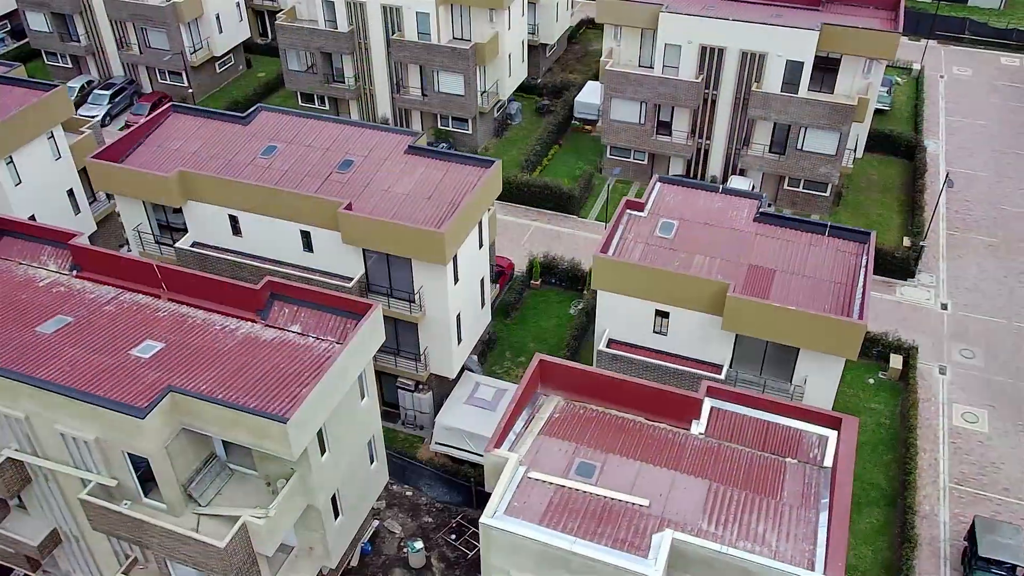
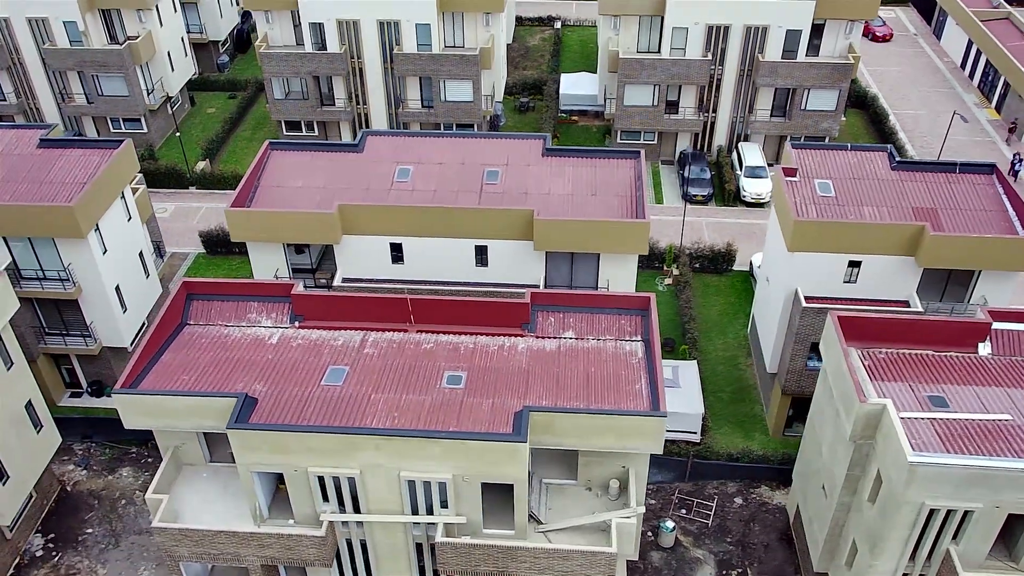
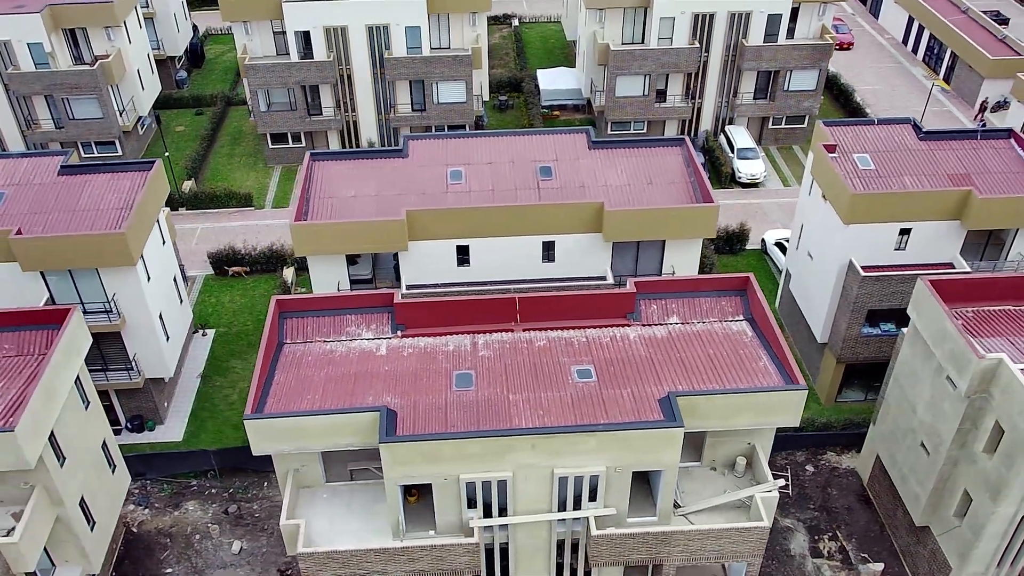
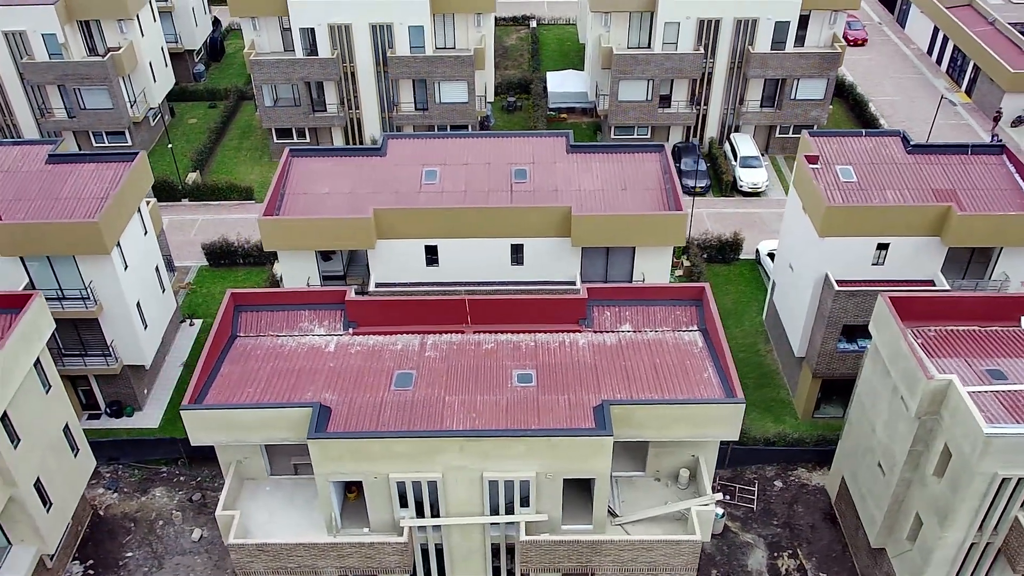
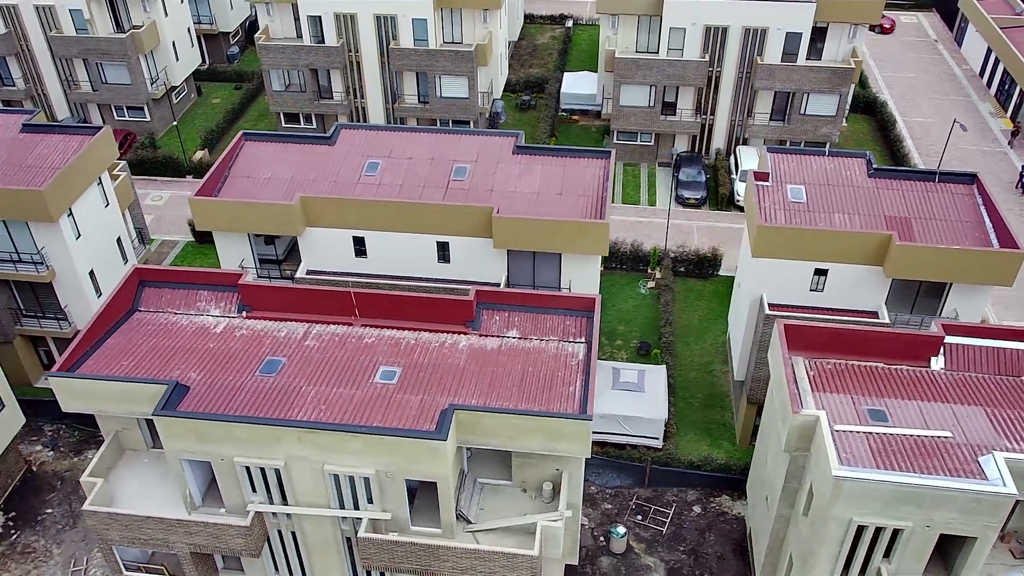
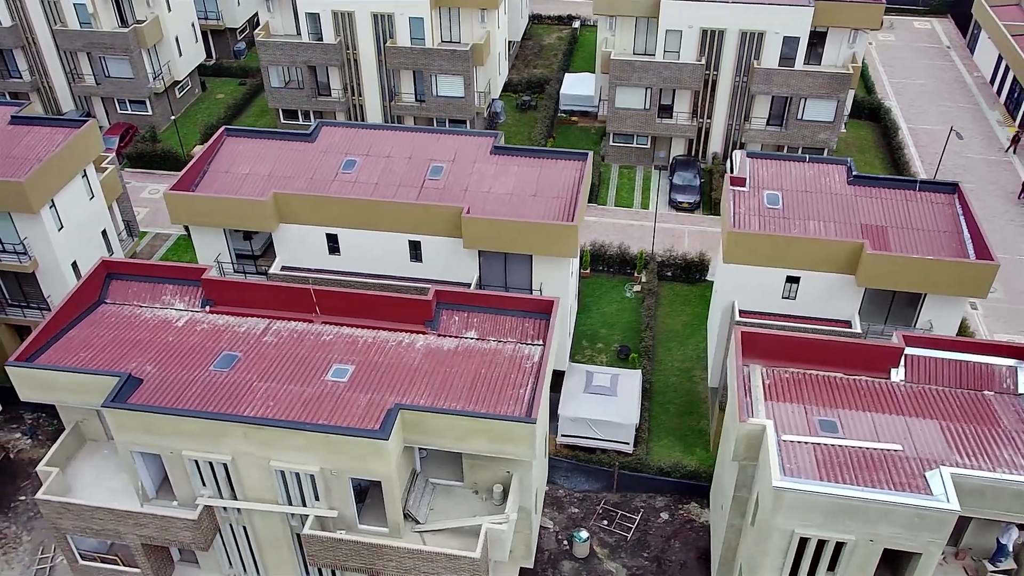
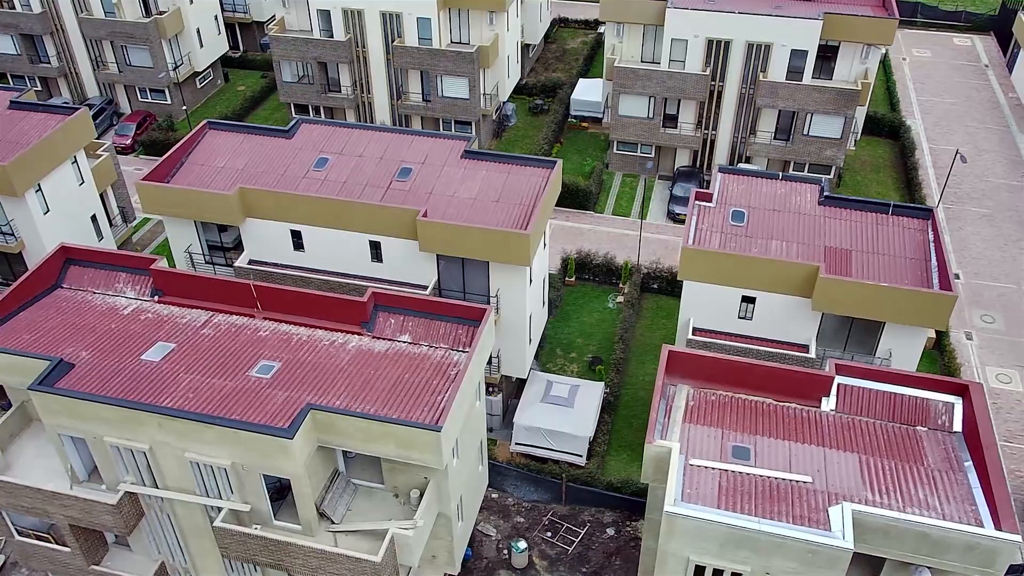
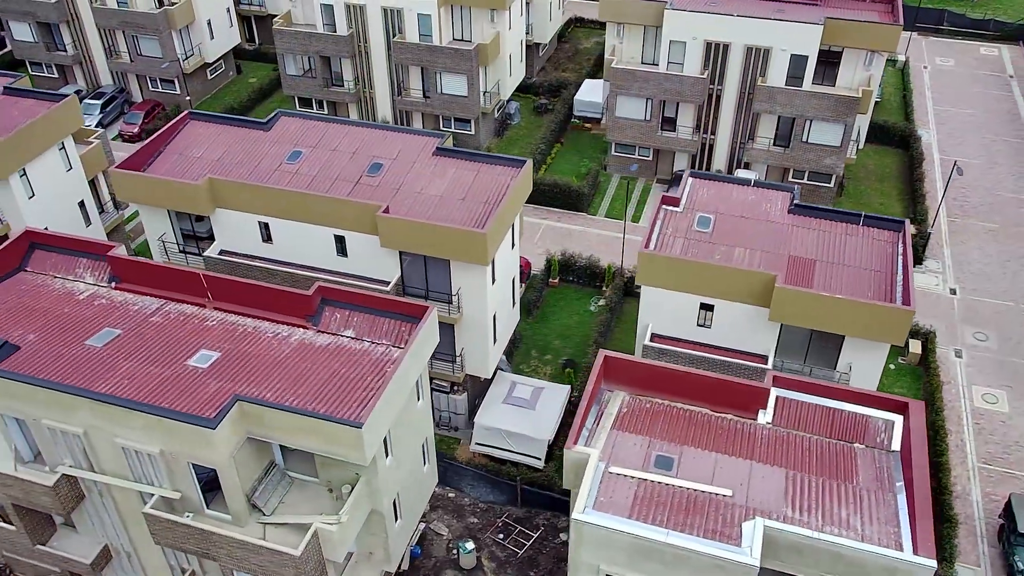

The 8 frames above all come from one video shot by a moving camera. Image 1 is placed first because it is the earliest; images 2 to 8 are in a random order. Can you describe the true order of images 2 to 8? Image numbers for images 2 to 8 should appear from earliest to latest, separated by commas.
8, 7, 6, 5, 2, 4, 3
